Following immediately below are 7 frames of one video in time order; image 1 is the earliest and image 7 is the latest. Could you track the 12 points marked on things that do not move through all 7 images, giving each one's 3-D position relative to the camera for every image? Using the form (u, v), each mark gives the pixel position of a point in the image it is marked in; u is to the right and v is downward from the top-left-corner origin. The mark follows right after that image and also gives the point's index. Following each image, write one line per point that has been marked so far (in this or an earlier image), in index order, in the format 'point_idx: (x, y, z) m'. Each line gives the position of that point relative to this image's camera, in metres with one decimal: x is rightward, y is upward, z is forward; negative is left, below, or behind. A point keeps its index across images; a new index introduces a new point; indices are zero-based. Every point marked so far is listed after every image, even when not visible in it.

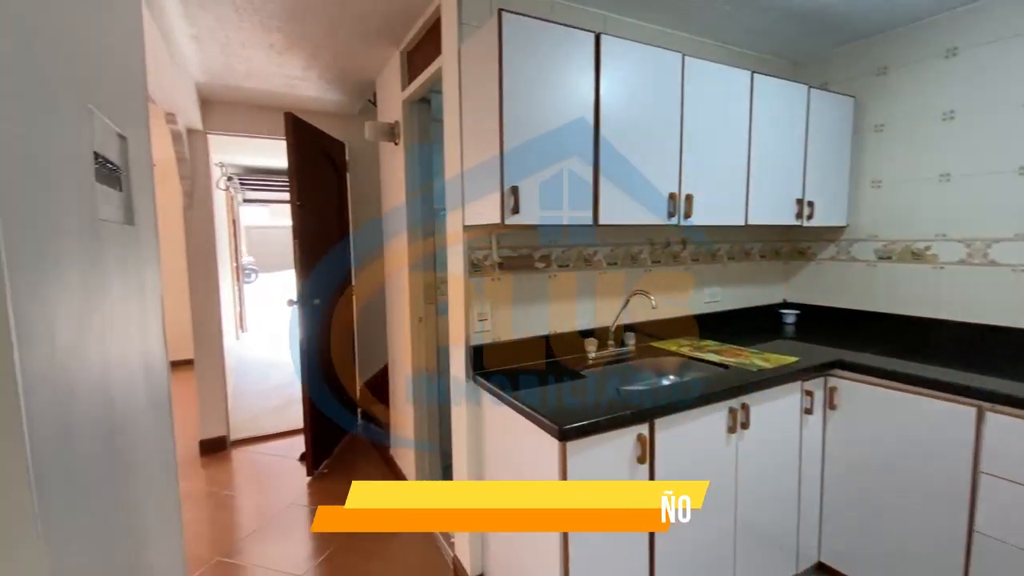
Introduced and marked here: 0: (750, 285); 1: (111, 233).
0: (+1.3, 0.0, +2.6) m
1: (-0.8, +0.1, +1.0) m
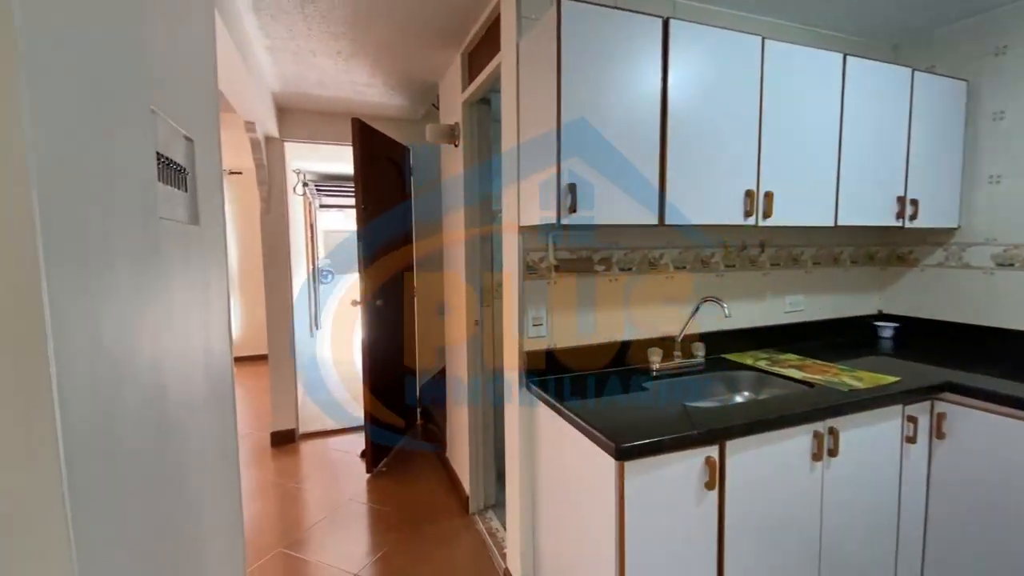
0: (+1.6, 0.0, +2.4) m
1: (-0.7, +0.1, +1.0) m
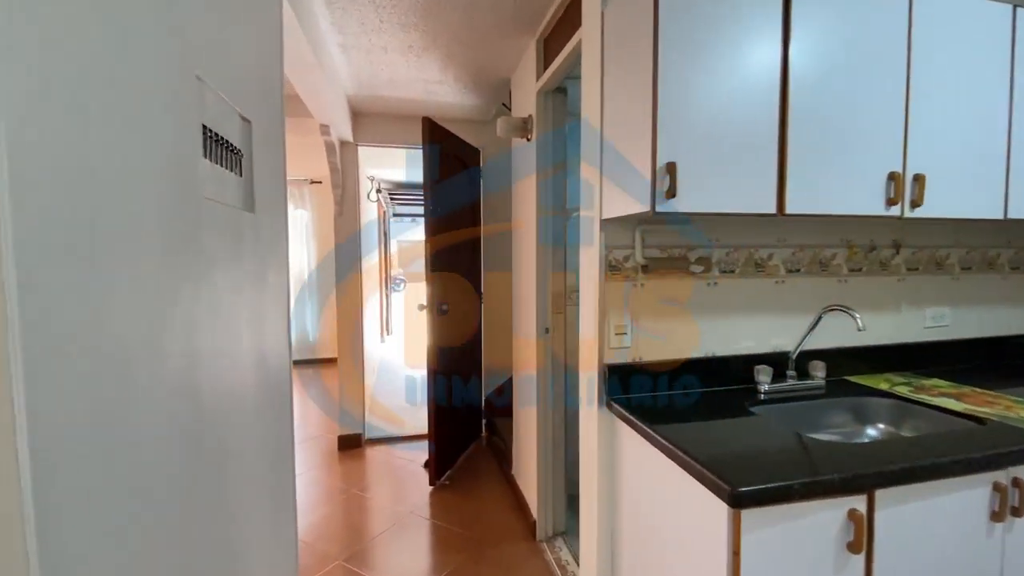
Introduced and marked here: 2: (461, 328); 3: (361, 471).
0: (+2.0, -0.1, +1.9) m
1: (-0.6, +0.1, +0.9) m
2: (-0.3, -0.3, +3.2) m
3: (-1.0, -1.2, +3.1) m
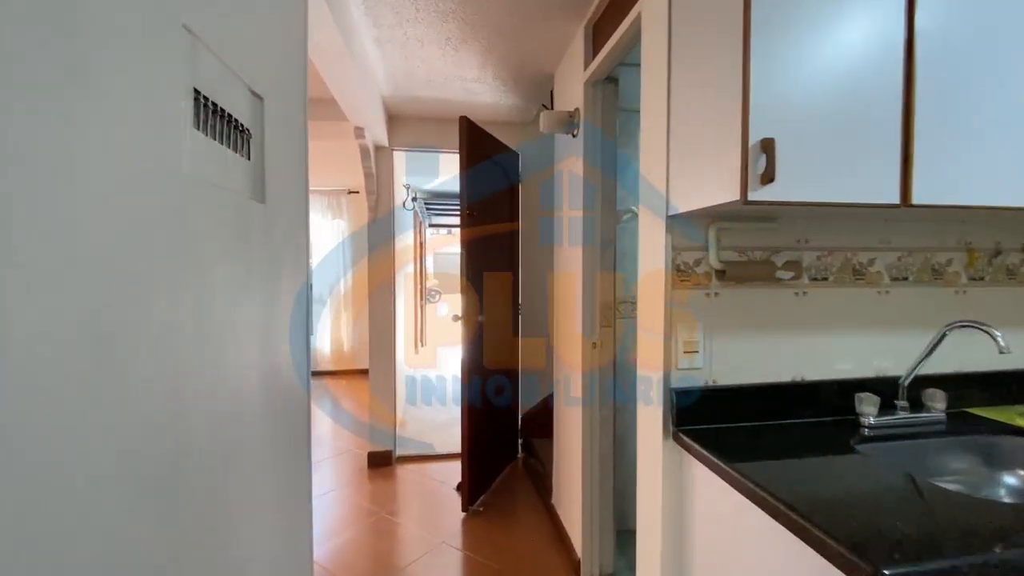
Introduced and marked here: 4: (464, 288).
0: (+2.1, -0.1, +1.6) m
1: (-0.5, +0.1, +0.7) m
2: (-0.1, -0.3, +3.0) m
3: (-0.7, -1.2, +2.9) m
4: (-0.3, 0.0, +2.6) m
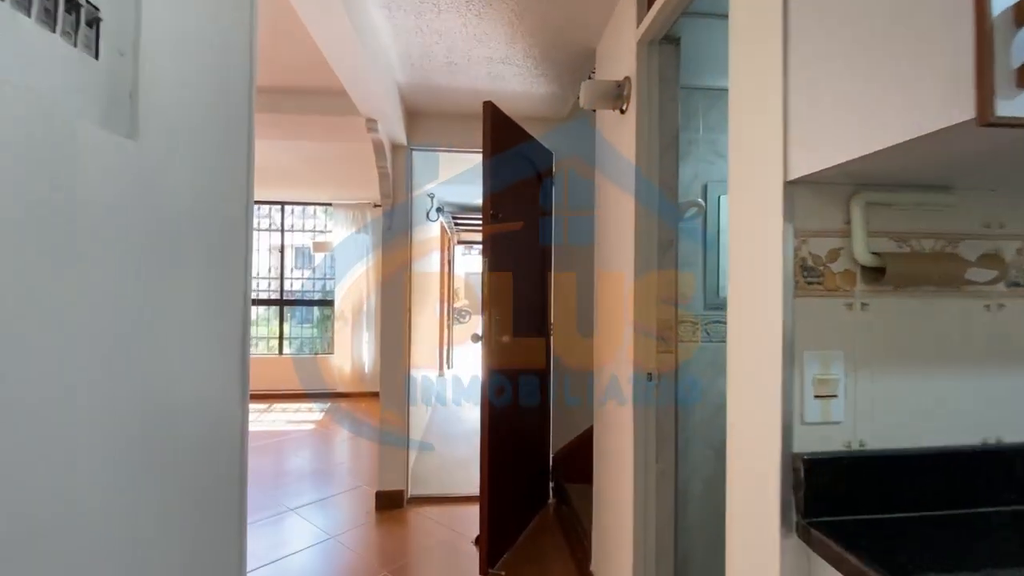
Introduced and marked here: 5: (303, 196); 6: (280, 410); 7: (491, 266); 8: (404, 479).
0: (+2.2, -0.2, +1.0) m
1: (-0.4, +0.2, +0.4) m
2: (+0.1, -0.4, +2.6) m
3: (-0.6, -1.3, +2.5) m
4: (-0.1, -0.1, +2.2) m
5: (-2.5, +1.1, +5.6) m
6: (-2.5, -1.3, +5.0) m
7: (-0.1, +0.1, +2.2) m
8: (-0.7, -1.2, +2.9) m
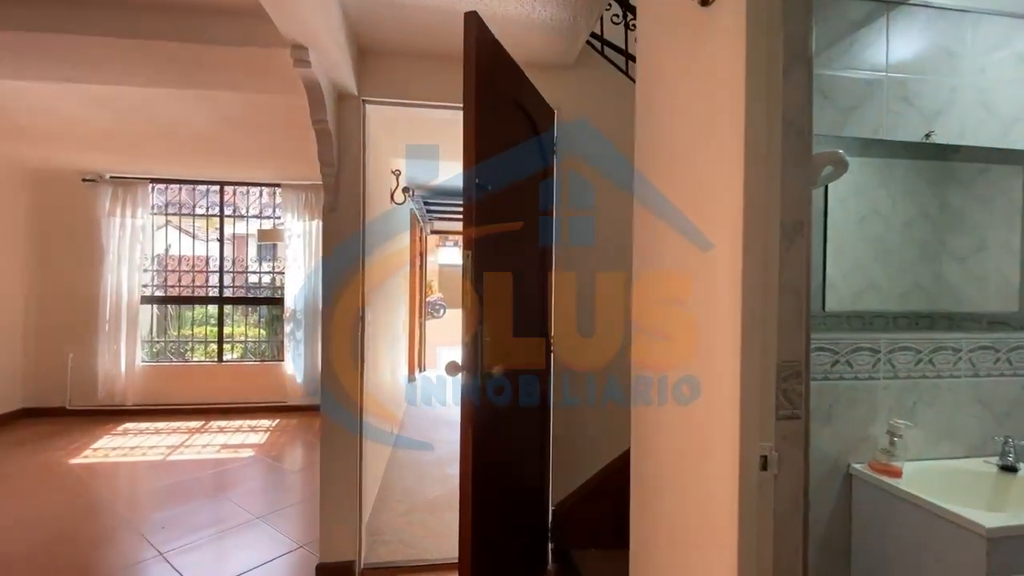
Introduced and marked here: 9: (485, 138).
0: (+2.2, -0.2, +0.5) m
1: (-0.4, +0.1, -0.3) m
2: (0.0, -0.4, +1.9) m
3: (-0.6, -1.3, +1.8) m
4: (-0.1, -0.1, +1.6) m
5: (-2.7, +1.1, +4.8) m
6: (-2.6, -1.3, +4.2) m
7: (-0.1, +0.1, +1.5) m
8: (-0.7, -1.2, +2.2) m
9: (-0.1, +0.5, +1.5) m
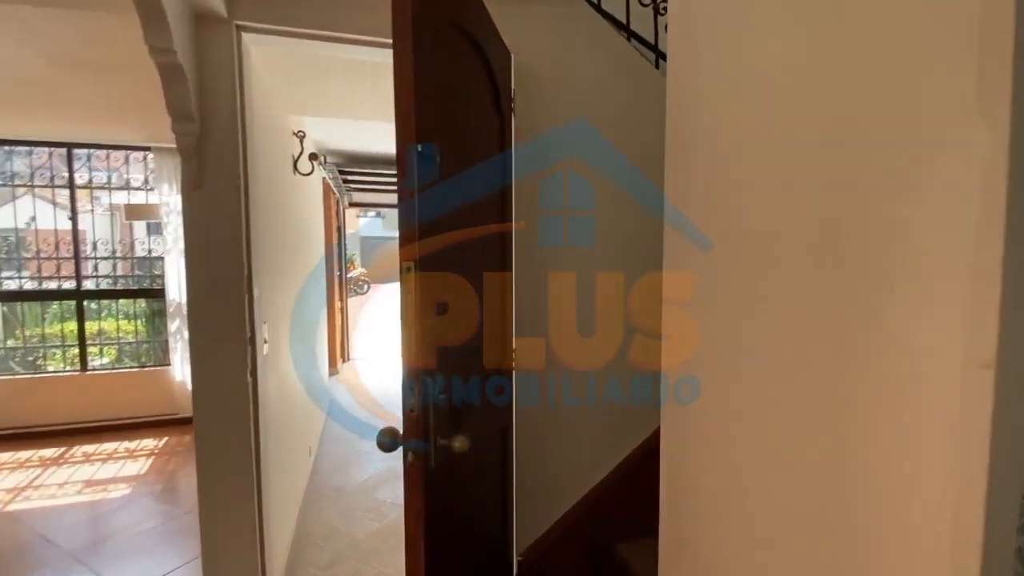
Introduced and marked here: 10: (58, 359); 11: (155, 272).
0: (+2.3, -0.3, +0.3) m
1: (-0.2, -0.1, -0.8) m
2: (-0.1, -0.4, +1.5) m
3: (-0.7, -1.4, +1.3) m
4: (-0.2, -0.1, +1.1) m
5: (-3.3, +1.2, +3.8) m
6: (-3.1, -1.2, +3.4) m
7: (-0.2, 0.0, +1.0) m
8: (-0.9, -1.2, +1.7) m
9: (-0.2, +0.4, +1.0) m
10: (-3.8, -0.6, +4.0) m
11: (-3.1, +0.1, +4.1) m
